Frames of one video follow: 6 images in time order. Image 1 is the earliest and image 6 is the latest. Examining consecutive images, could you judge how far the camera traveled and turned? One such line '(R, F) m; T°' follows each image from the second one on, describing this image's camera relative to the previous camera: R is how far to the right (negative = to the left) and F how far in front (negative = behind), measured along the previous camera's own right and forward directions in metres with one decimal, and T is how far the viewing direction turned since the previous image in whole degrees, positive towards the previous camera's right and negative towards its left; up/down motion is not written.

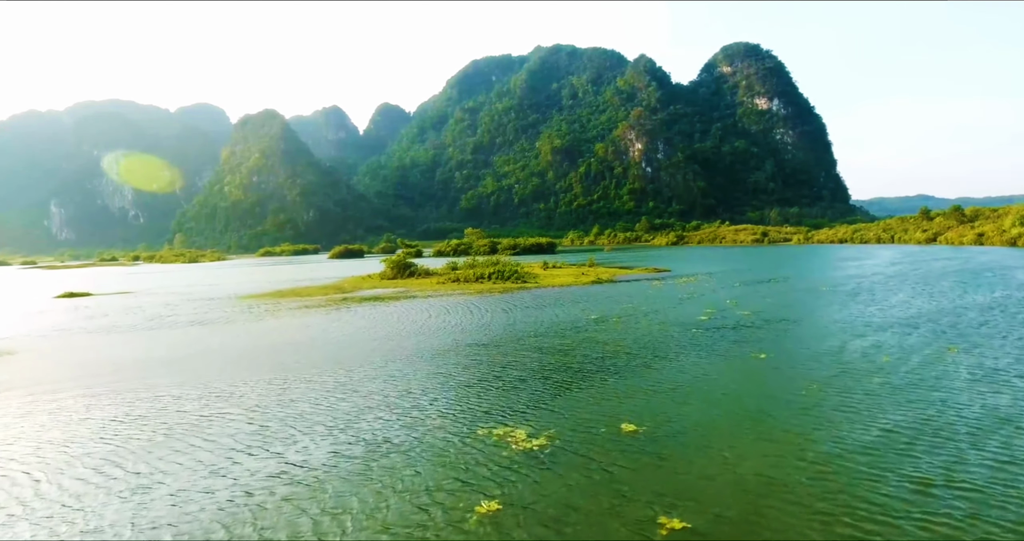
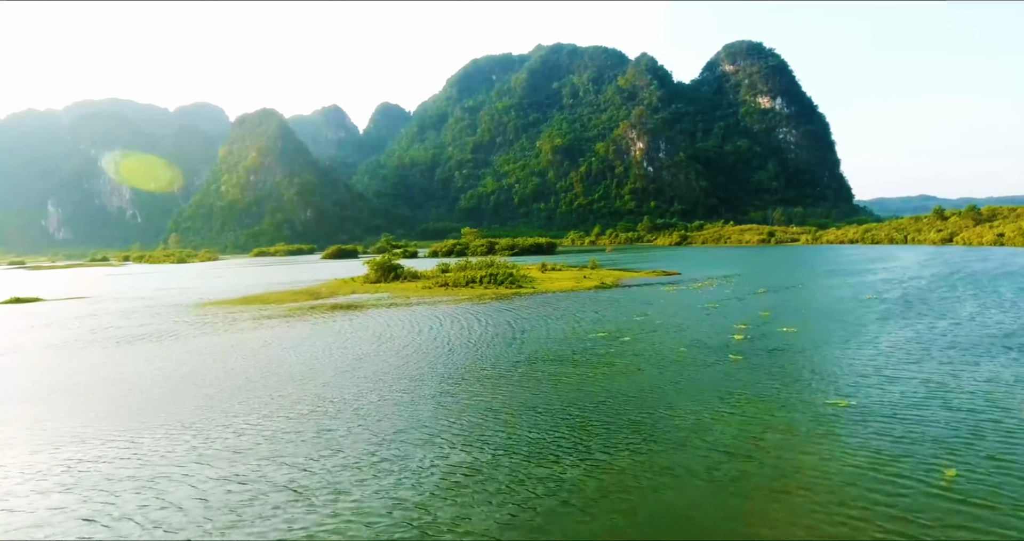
(+0.4, +4.4) m; 0°
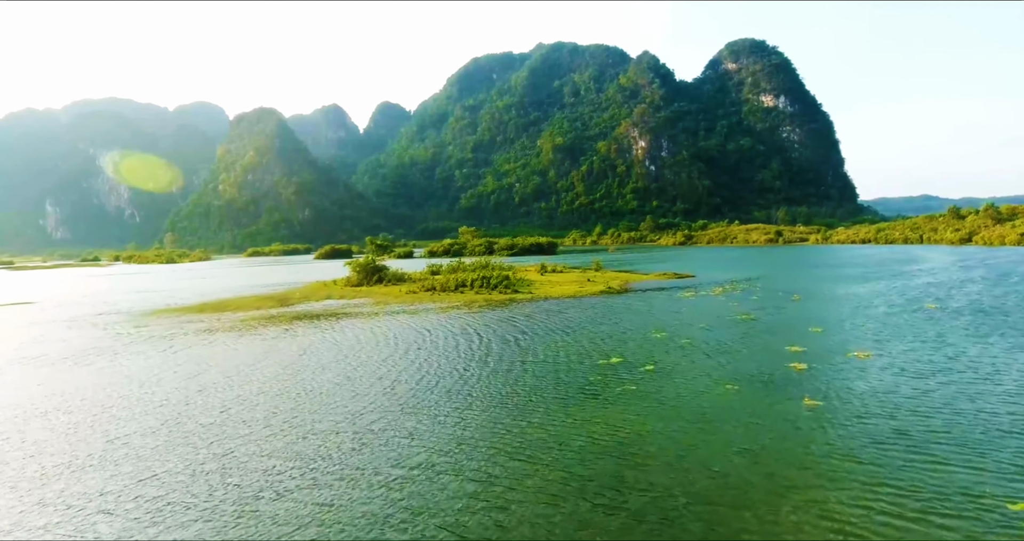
(+0.3, +4.6) m; 0°
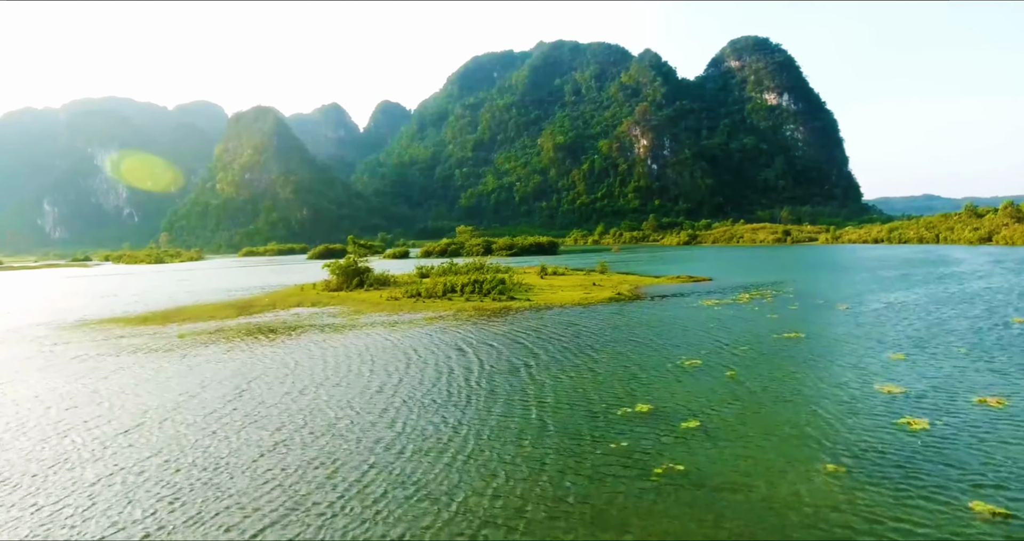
(+0.3, +4.4) m; 0°
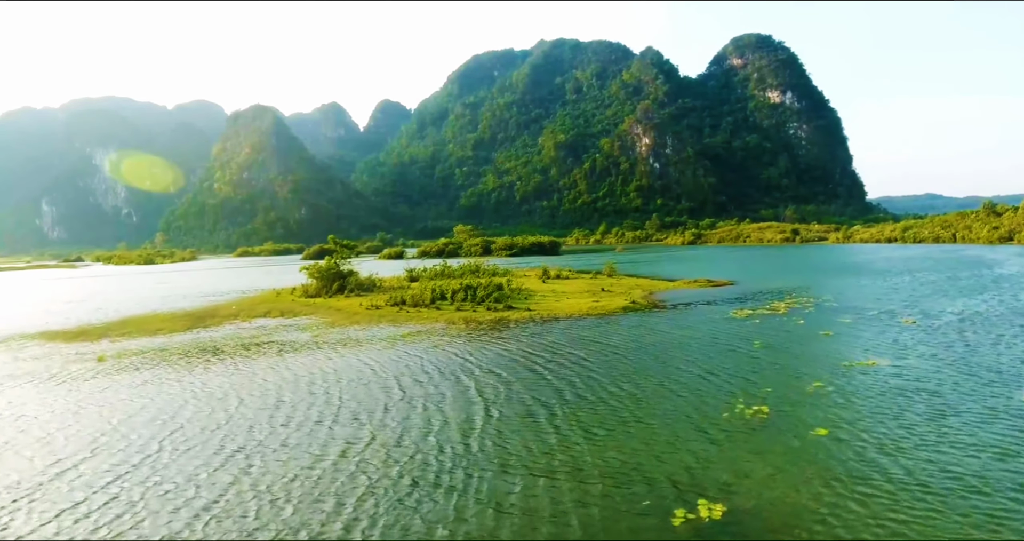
(+0.1, +4.0) m; 0°
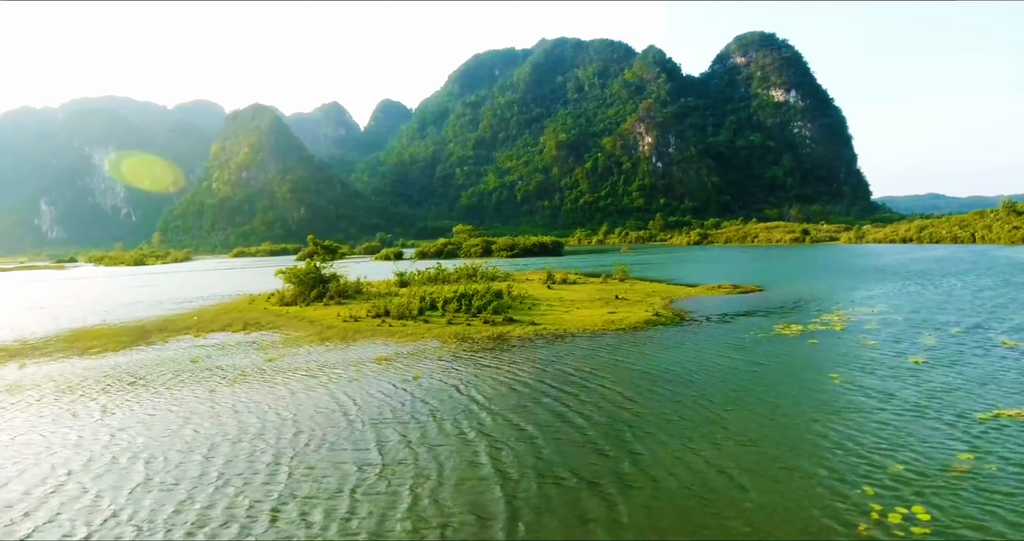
(0.0, +3.9) m; 0°
